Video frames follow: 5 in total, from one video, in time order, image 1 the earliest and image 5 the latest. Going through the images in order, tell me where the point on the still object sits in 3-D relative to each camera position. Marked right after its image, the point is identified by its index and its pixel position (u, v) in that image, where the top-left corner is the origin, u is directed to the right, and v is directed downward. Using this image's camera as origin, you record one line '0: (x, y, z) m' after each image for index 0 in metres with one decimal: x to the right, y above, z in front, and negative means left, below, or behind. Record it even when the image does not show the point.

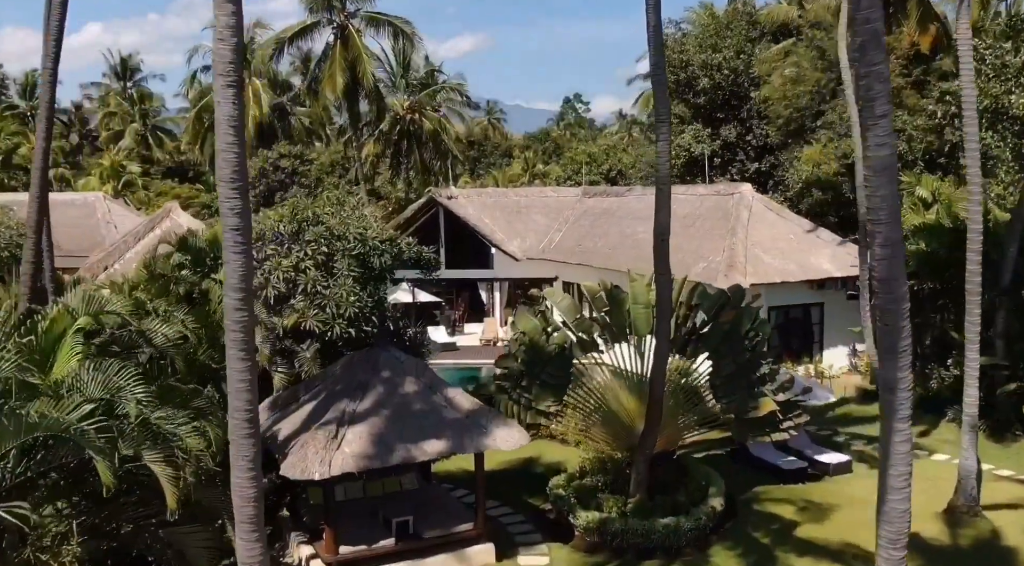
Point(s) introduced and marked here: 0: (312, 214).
0: (-3.6, +1.2, +17.1) m
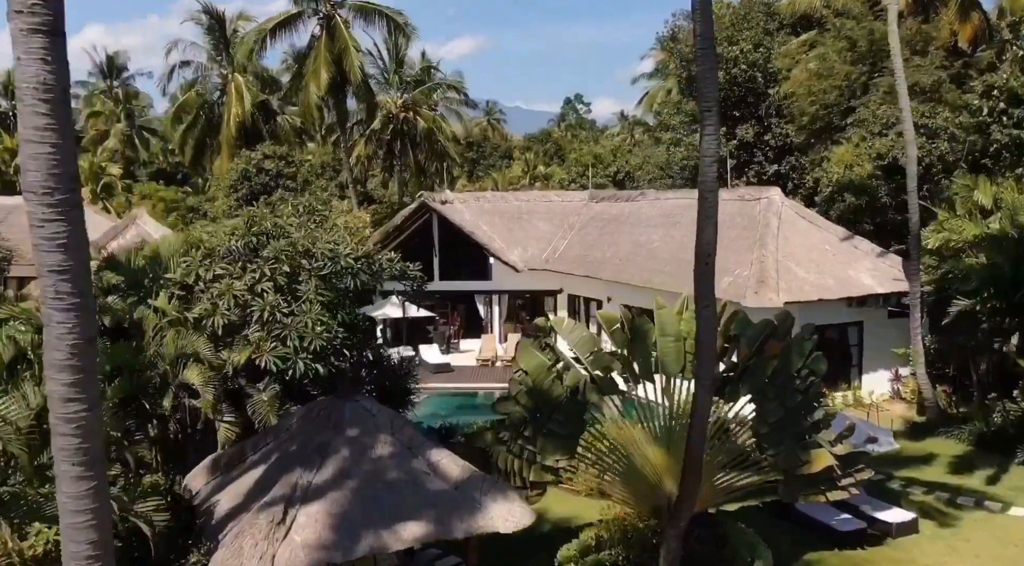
0: (-3.6, +0.9, +14.2) m
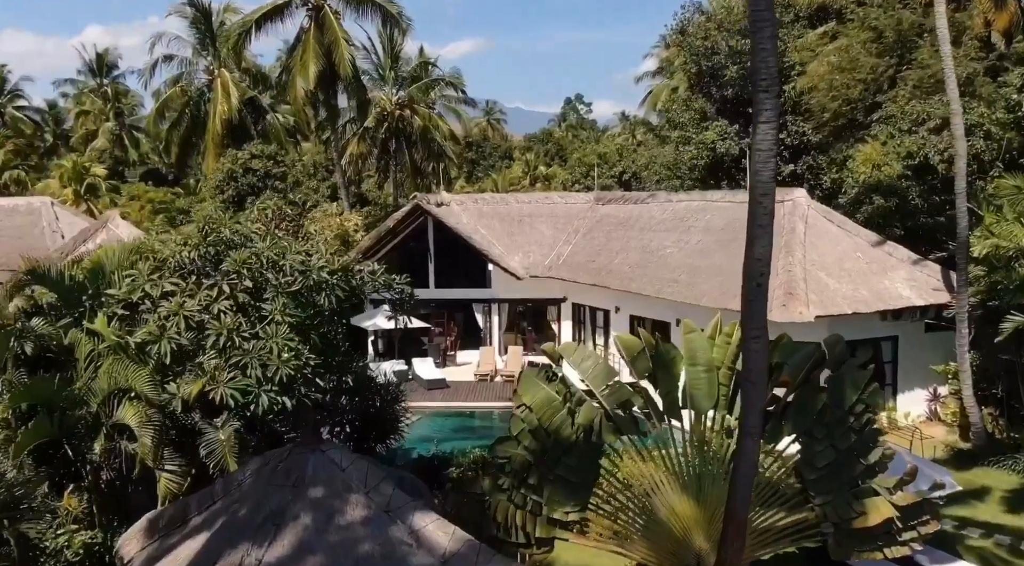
0: (-3.5, +0.6, +12.2) m
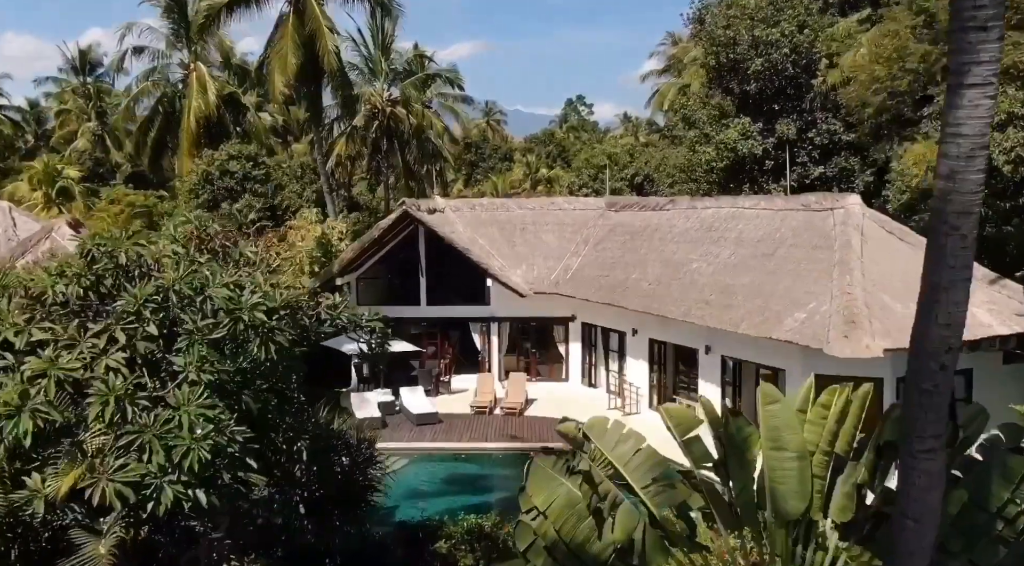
0: (-3.5, +0.2, +8.9) m
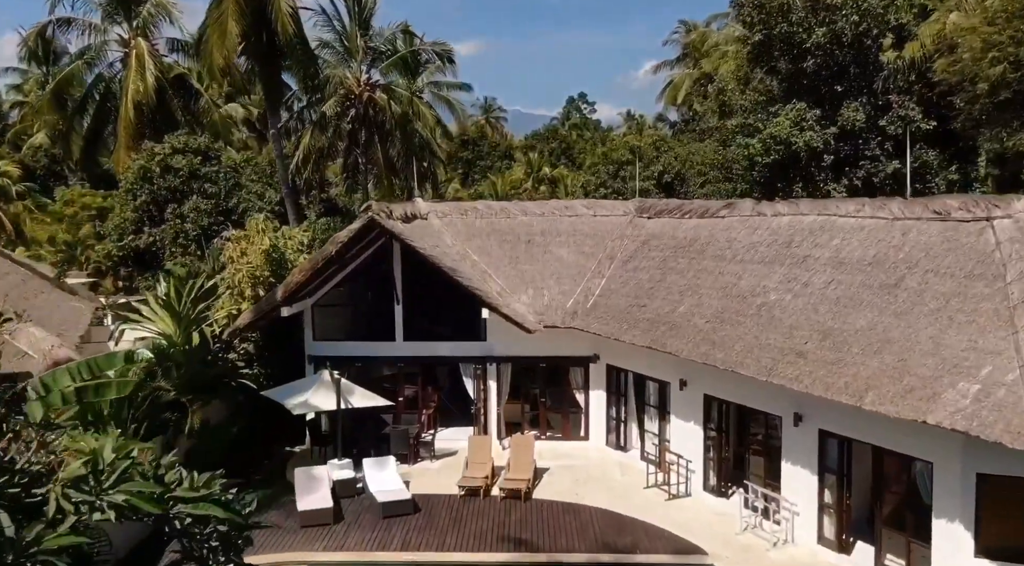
0: (-3.4, -0.3, +2.8) m
